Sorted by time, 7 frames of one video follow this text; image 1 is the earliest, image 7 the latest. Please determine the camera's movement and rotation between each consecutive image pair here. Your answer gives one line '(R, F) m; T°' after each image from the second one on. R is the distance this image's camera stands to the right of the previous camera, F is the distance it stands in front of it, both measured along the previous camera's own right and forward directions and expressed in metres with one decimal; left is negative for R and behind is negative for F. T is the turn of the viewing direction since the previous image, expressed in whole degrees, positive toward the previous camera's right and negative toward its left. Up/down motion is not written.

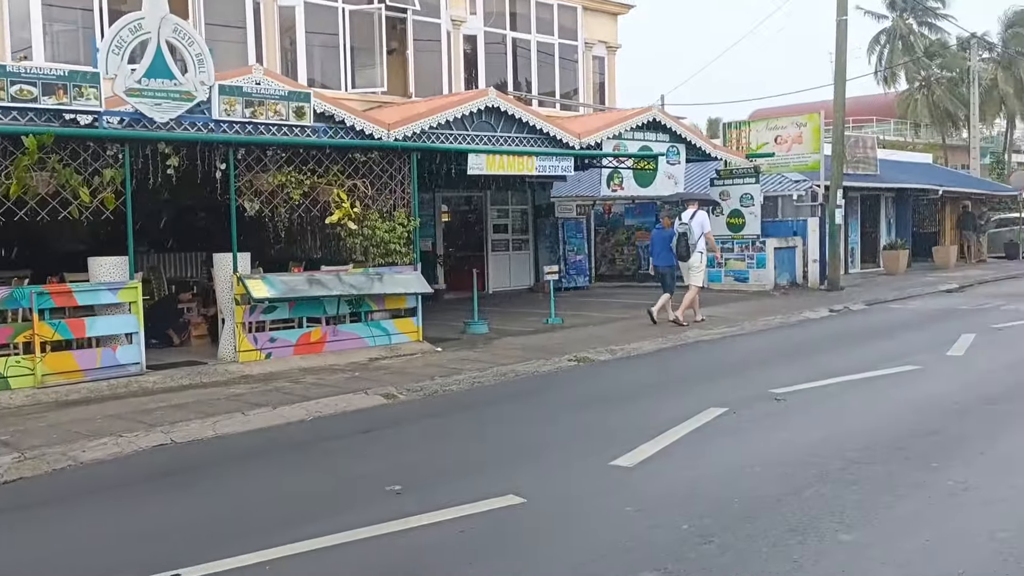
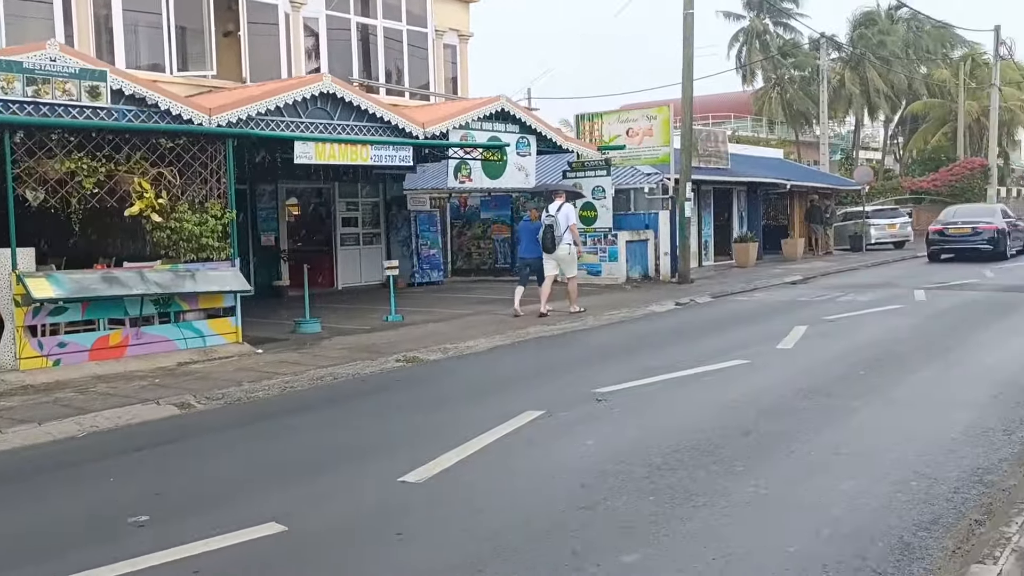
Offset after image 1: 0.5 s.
(+0.6, +0.5) m; +8°
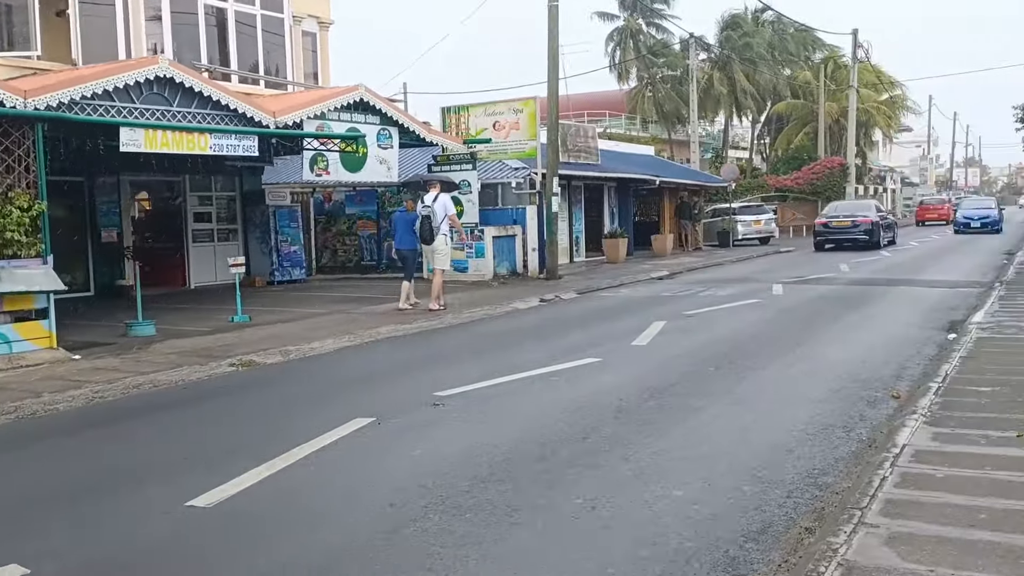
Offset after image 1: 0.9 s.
(+0.4, +0.5) m; +7°
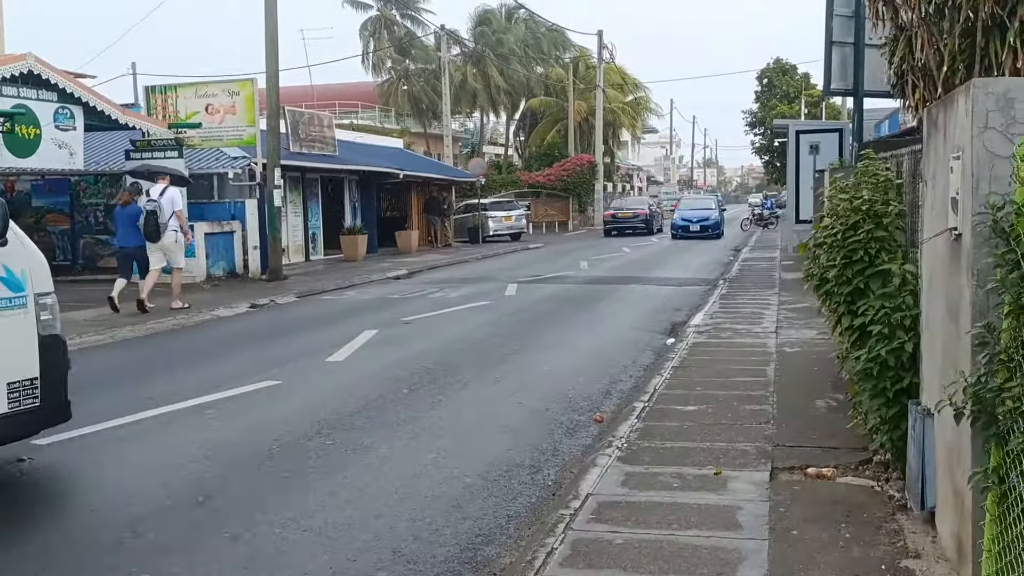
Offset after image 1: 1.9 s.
(+0.9, +1.3) m; +14°
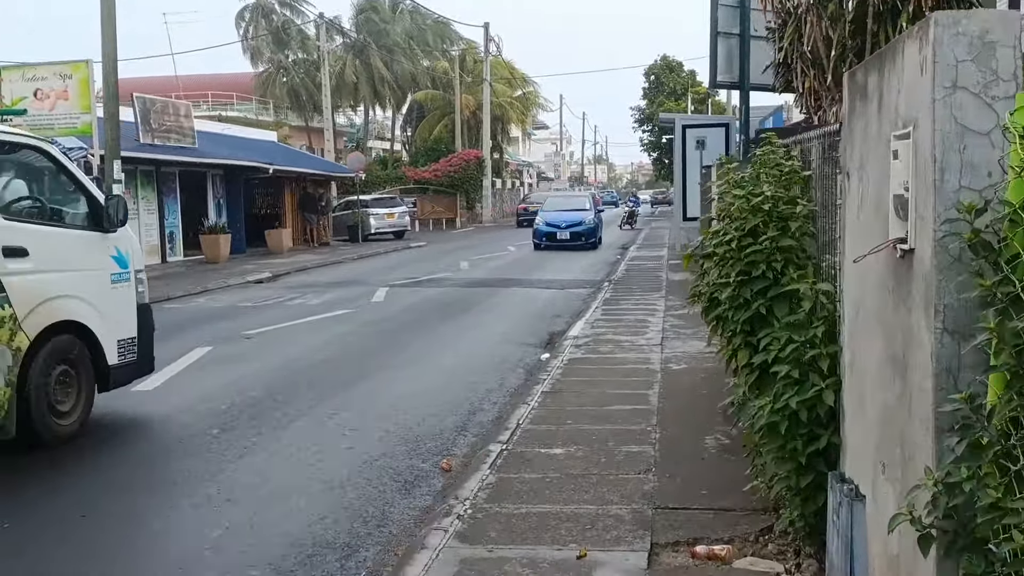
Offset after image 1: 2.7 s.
(+0.4, +1.3) m; +7°
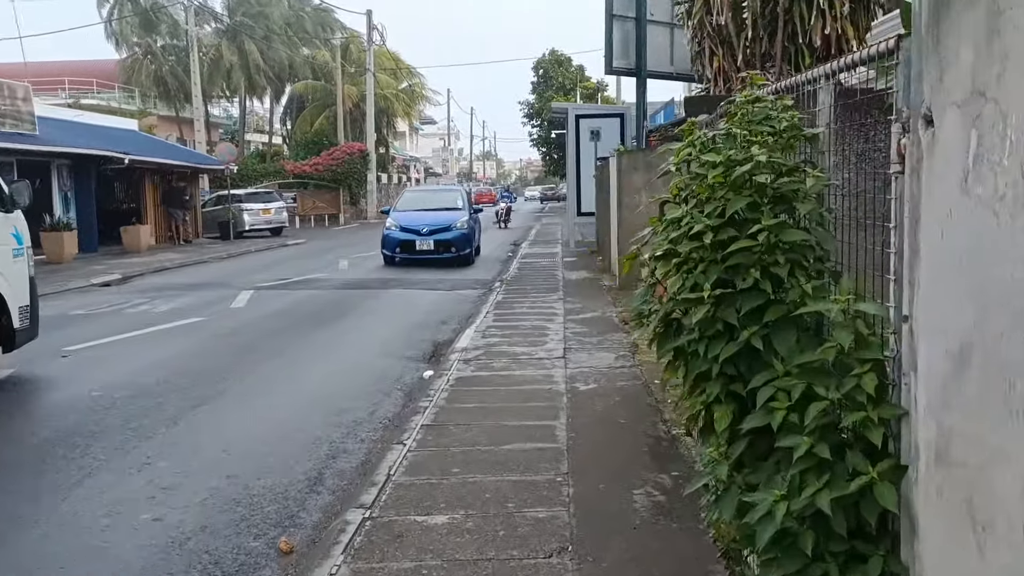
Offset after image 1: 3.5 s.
(+0.1, +1.4) m; +7°
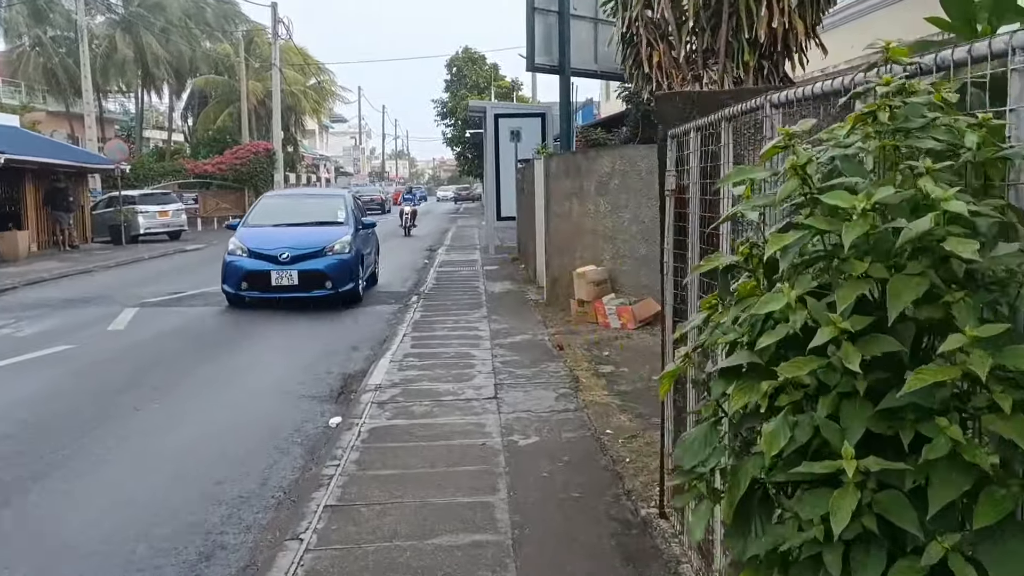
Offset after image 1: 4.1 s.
(-0.1, +1.1) m; +5°
